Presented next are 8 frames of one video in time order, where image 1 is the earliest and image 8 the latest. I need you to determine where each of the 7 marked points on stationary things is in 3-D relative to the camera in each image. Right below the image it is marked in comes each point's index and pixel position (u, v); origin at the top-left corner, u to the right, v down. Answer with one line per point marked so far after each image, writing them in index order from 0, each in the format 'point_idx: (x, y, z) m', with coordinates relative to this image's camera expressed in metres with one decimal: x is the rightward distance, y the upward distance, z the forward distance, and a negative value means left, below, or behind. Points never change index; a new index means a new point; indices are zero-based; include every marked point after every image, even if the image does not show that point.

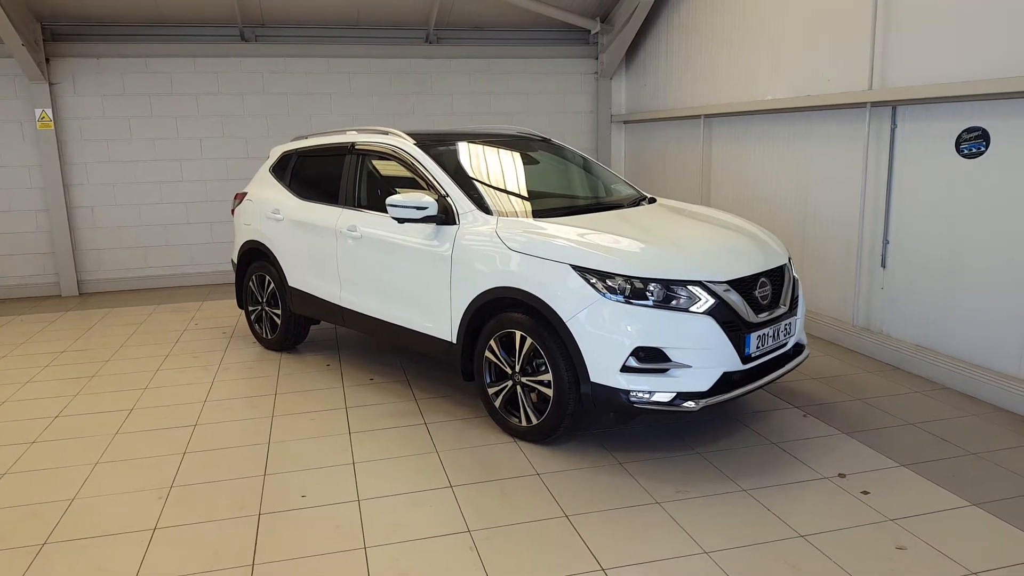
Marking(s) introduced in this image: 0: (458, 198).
0: (-0.3, +0.5, +4.0) m
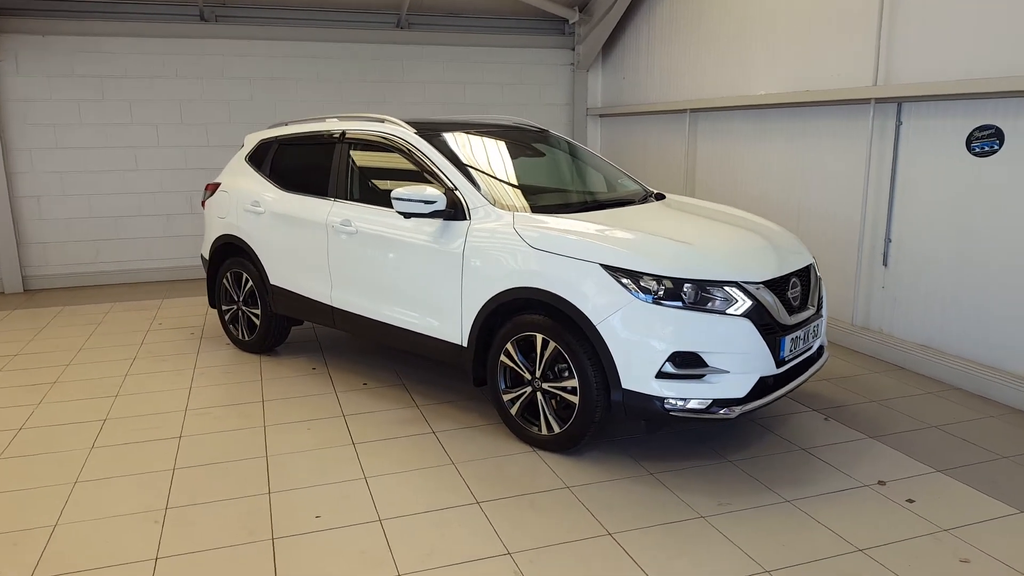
0: (-0.2, +0.5, +3.8) m
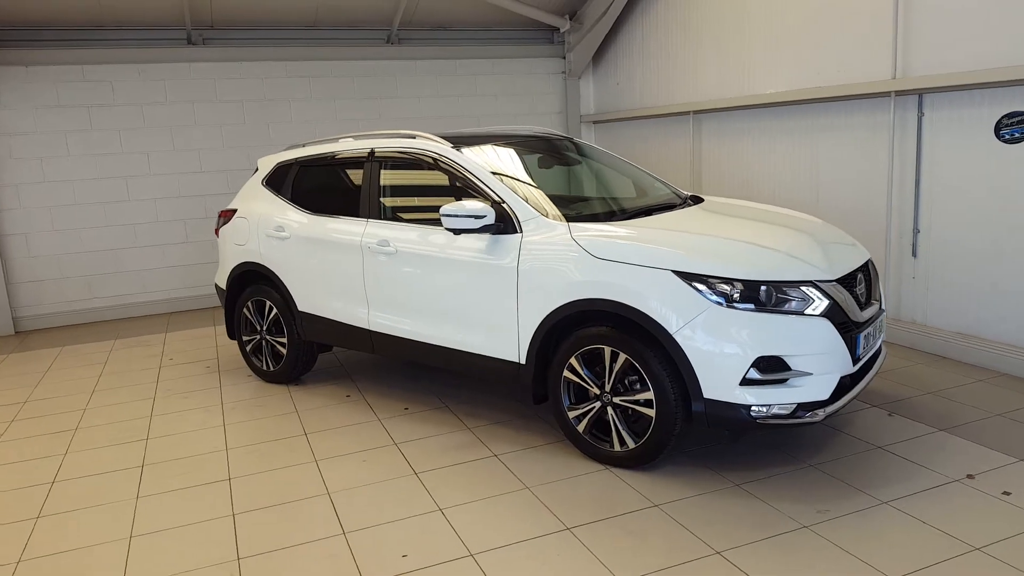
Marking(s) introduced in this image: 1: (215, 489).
0: (0.0, +0.4, +3.7) m
1: (-1.3, -0.9, +3.4) m
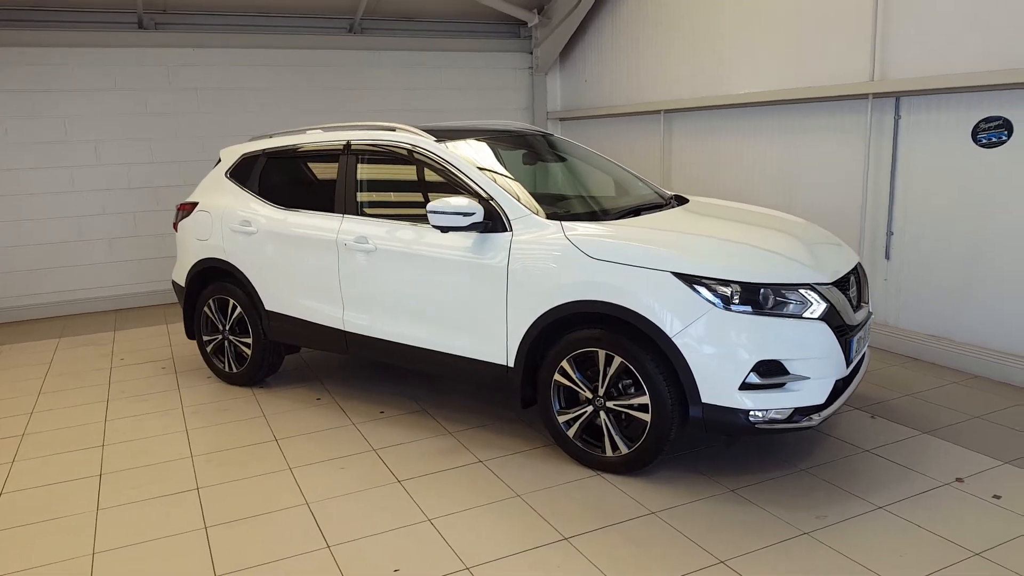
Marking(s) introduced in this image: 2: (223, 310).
0: (0.0, +0.4, +3.6) m
1: (-1.3, -0.9, +3.2) m
2: (-1.7, -0.1, +4.6) m
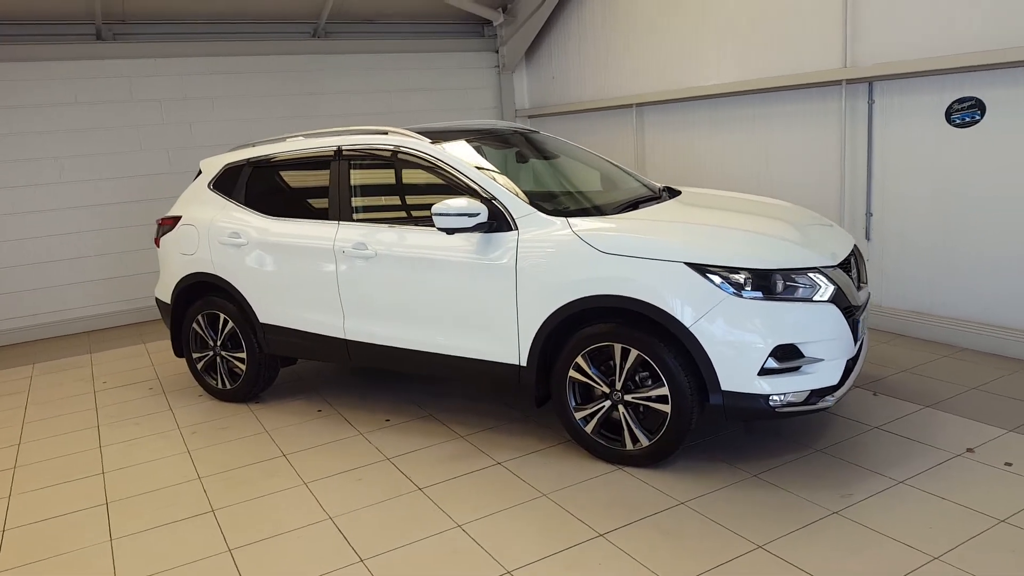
0: (0.0, +0.4, +3.5) m
1: (-1.2, -0.9, +3.1) m
2: (-1.7, -0.2, +4.5) m
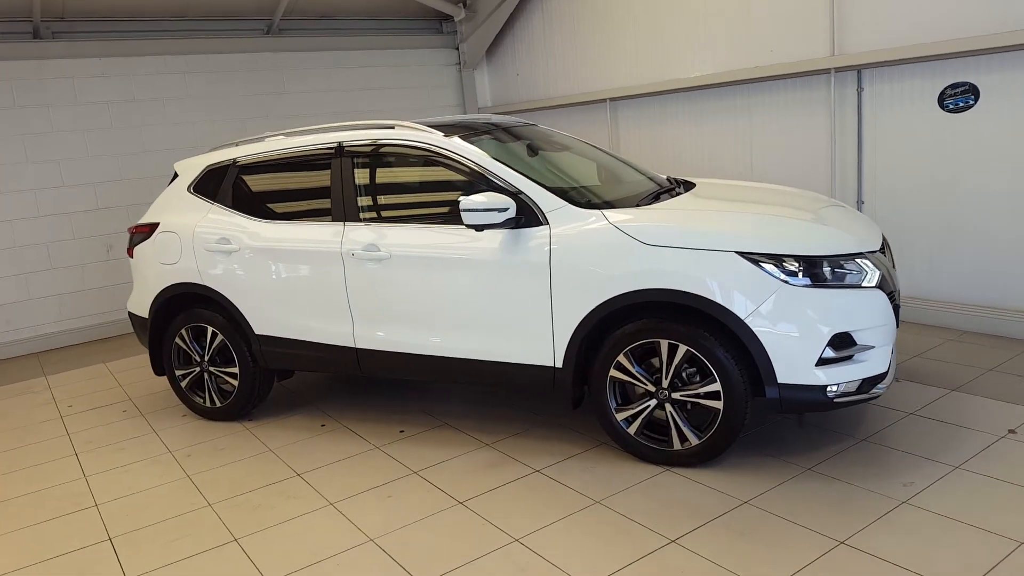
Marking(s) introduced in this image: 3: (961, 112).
0: (+0.1, +0.4, +3.4) m
1: (-1.0, -1.0, +2.8) m
2: (-1.7, -0.3, +4.2) m
3: (+2.6, +1.0, +4.4) m
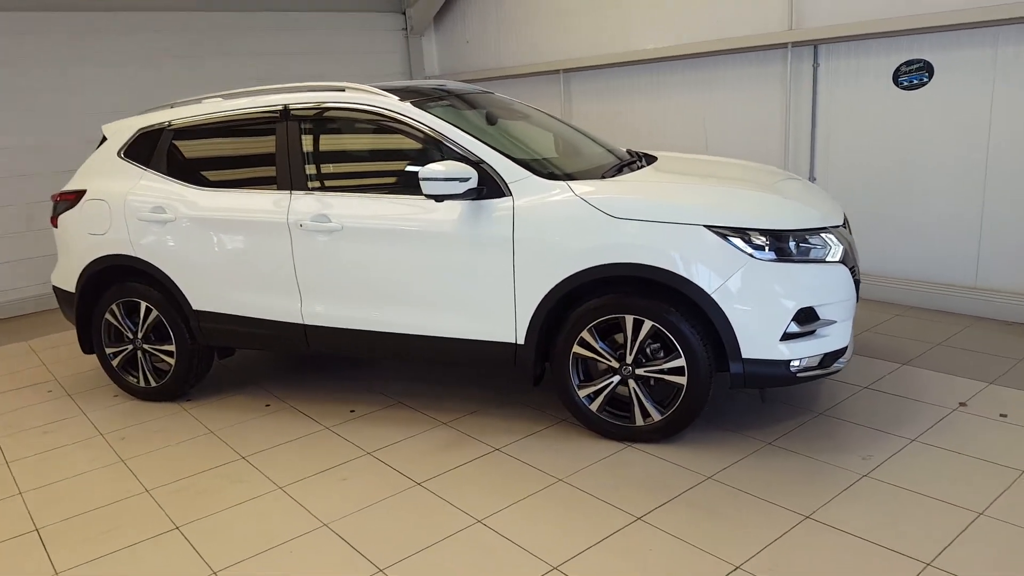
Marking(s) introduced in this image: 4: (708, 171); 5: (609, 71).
0: (-0.1, +0.5, +3.2) m
1: (-1.2, -0.9, +2.7) m
2: (-1.9, -0.1, +3.9) m
3: (+2.3, +1.1, +4.5) m
4: (+0.9, +0.5, +3.6) m
5: (+0.8, +1.7, +6.3) m
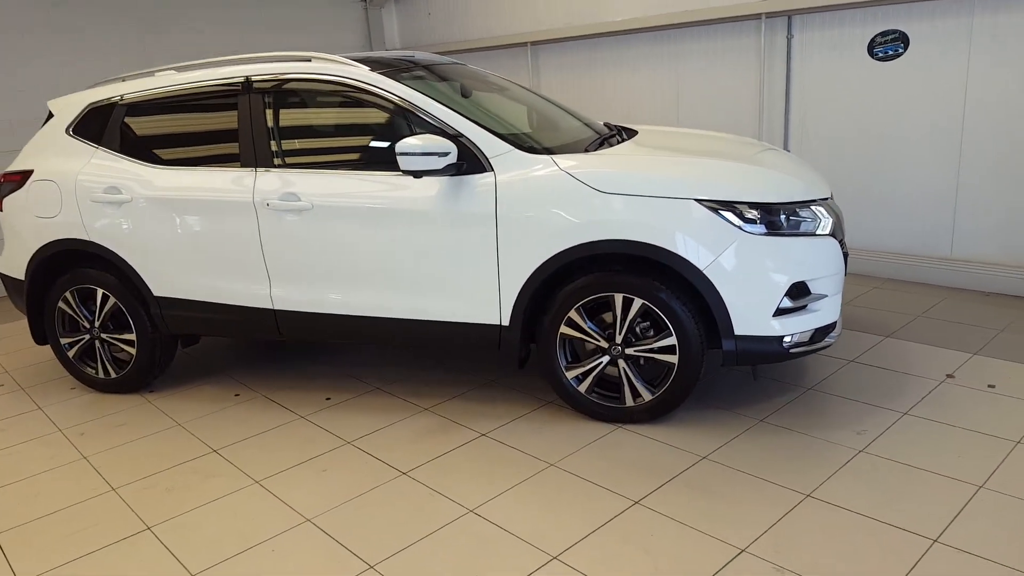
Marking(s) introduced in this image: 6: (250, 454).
0: (-0.2, +0.6, +3.1) m
1: (-1.2, -0.8, +2.5) m
2: (-2.0, -0.1, +3.7) m
3: (+2.1, +1.3, +4.5) m
4: (+0.8, +0.6, +3.5) m
5: (+0.5, +1.9, +6.1) m
6: (-1.0, -0.7, +3.1) m
